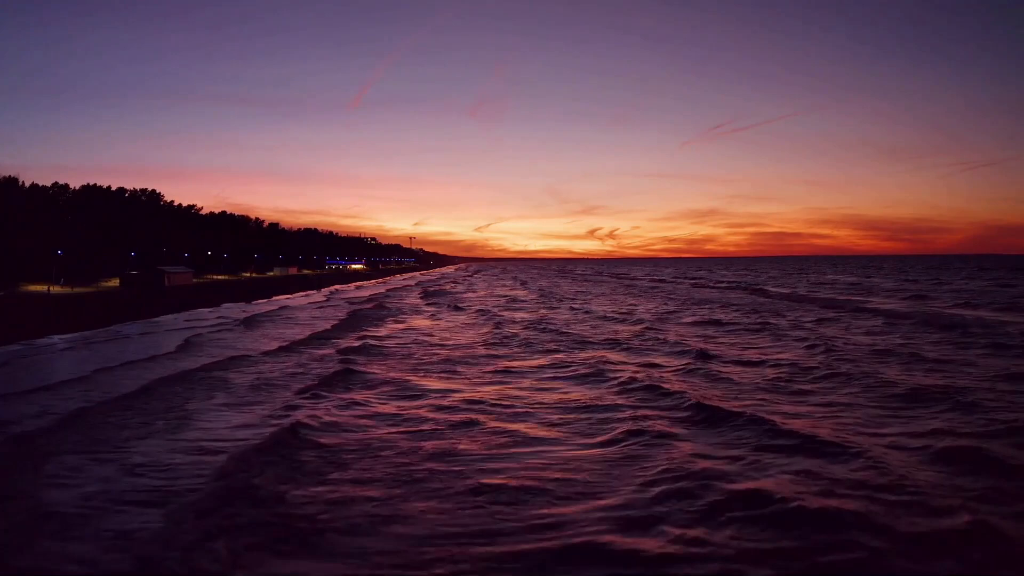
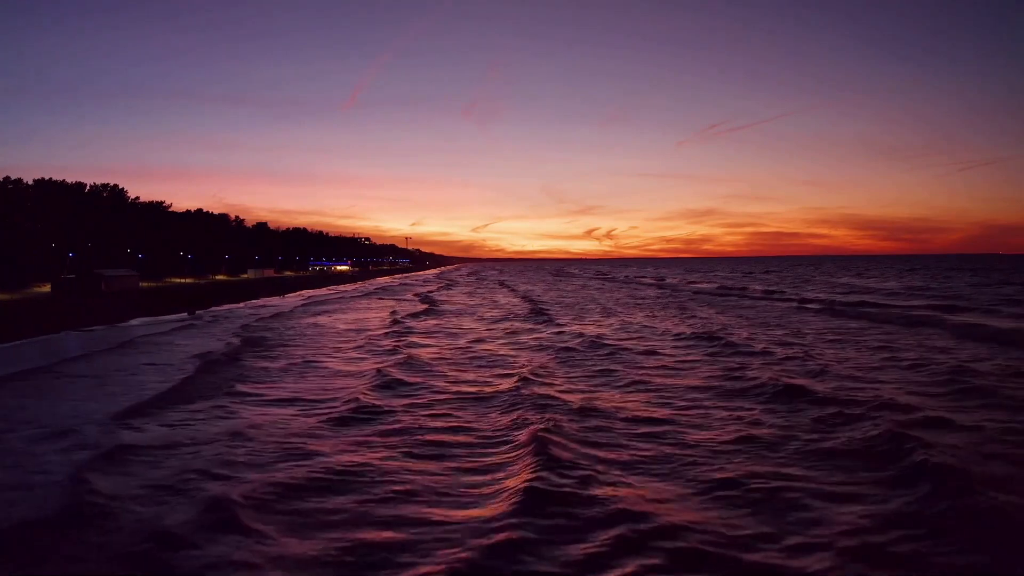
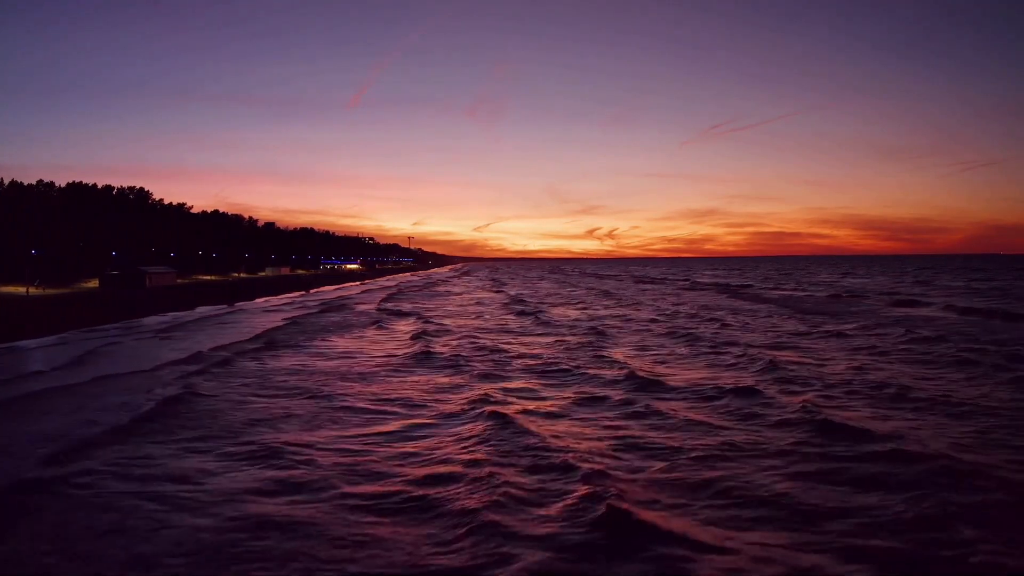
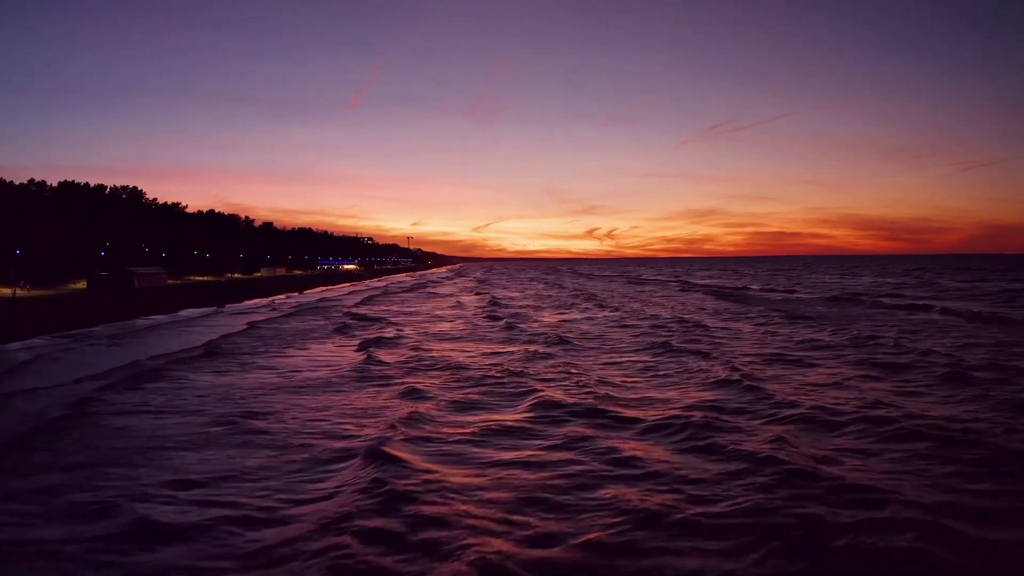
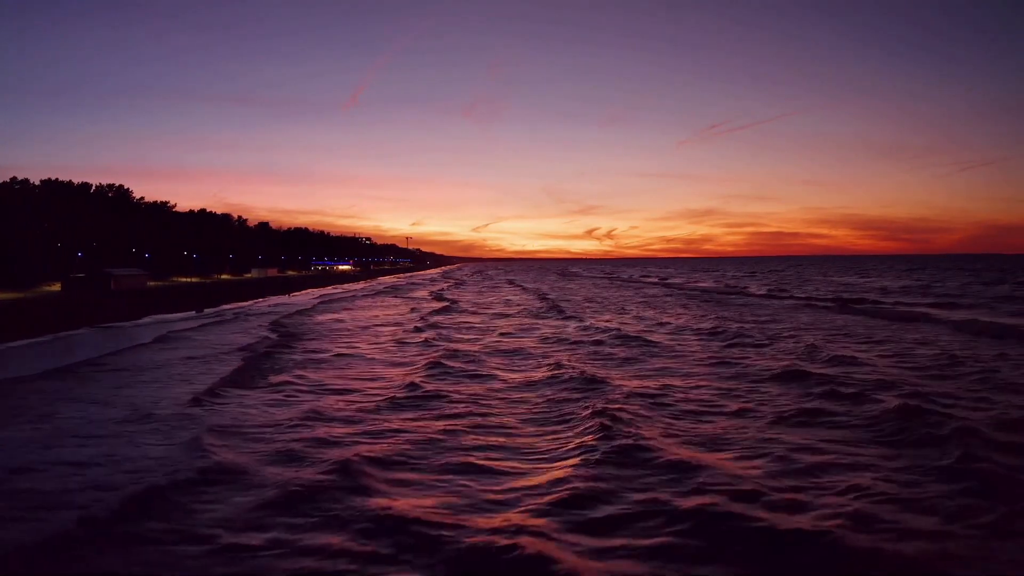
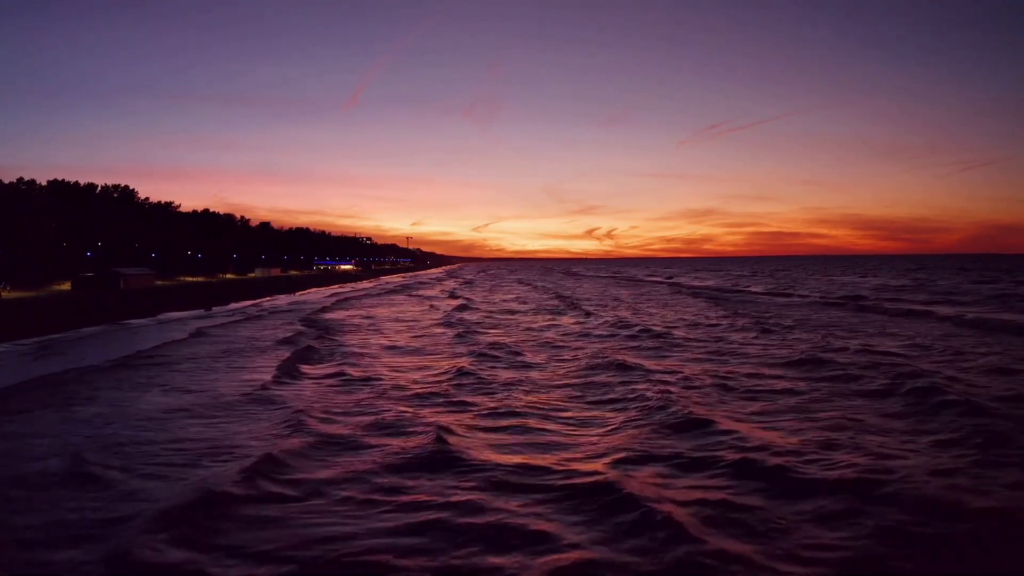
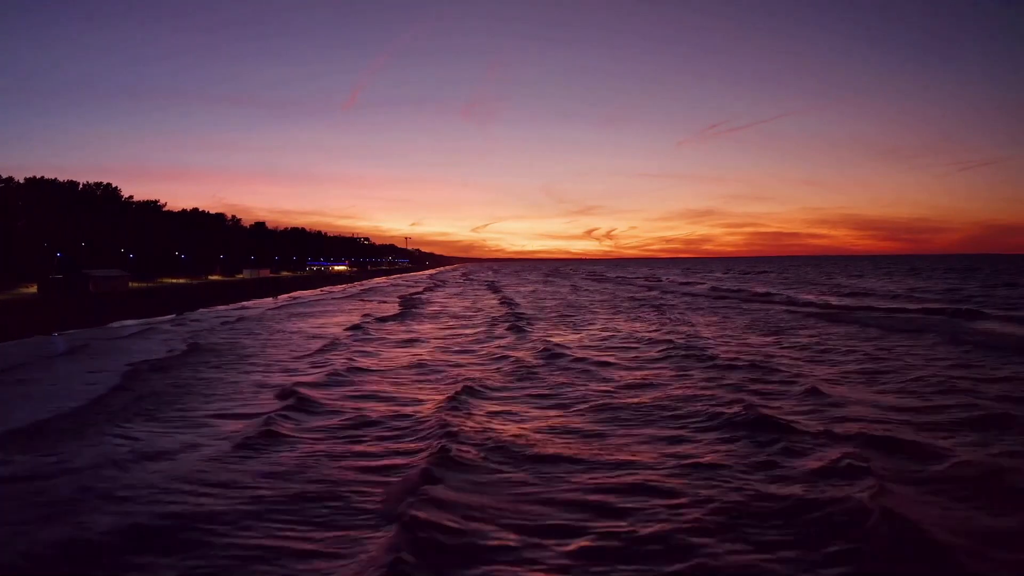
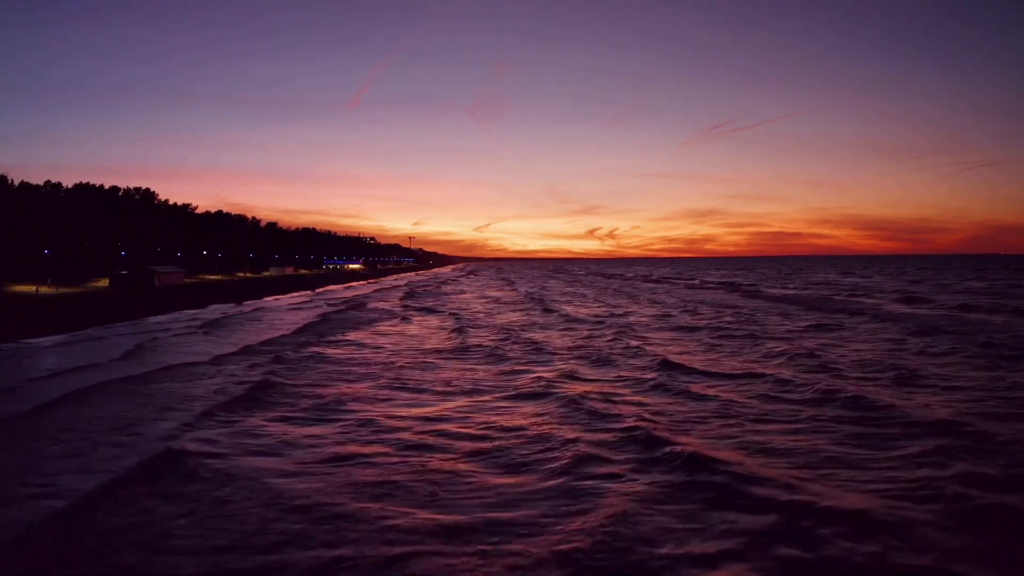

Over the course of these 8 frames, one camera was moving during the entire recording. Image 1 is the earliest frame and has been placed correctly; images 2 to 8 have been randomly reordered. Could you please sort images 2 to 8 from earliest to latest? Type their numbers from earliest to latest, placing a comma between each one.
8, 3, 4, 6, 5, 2, 7
